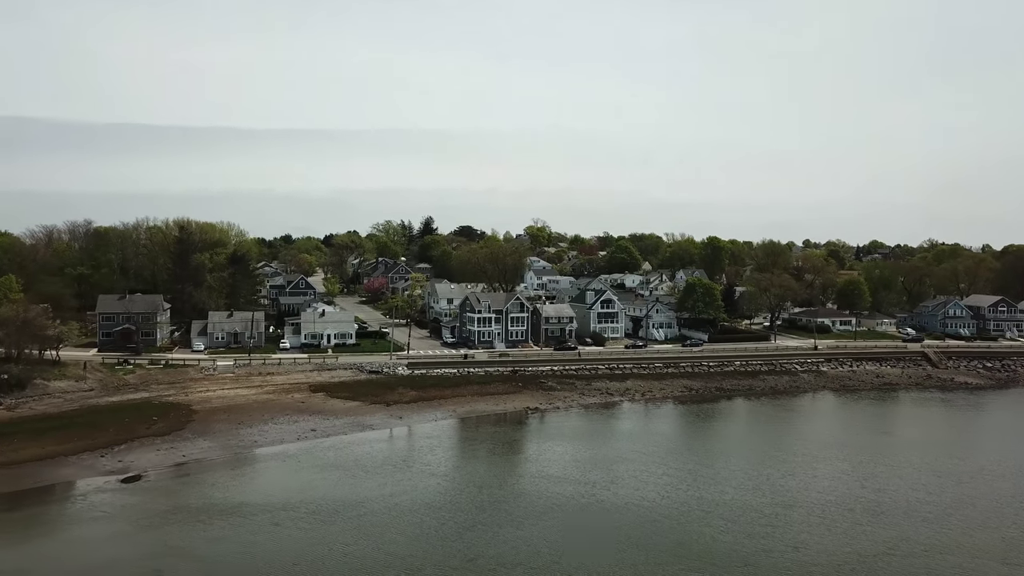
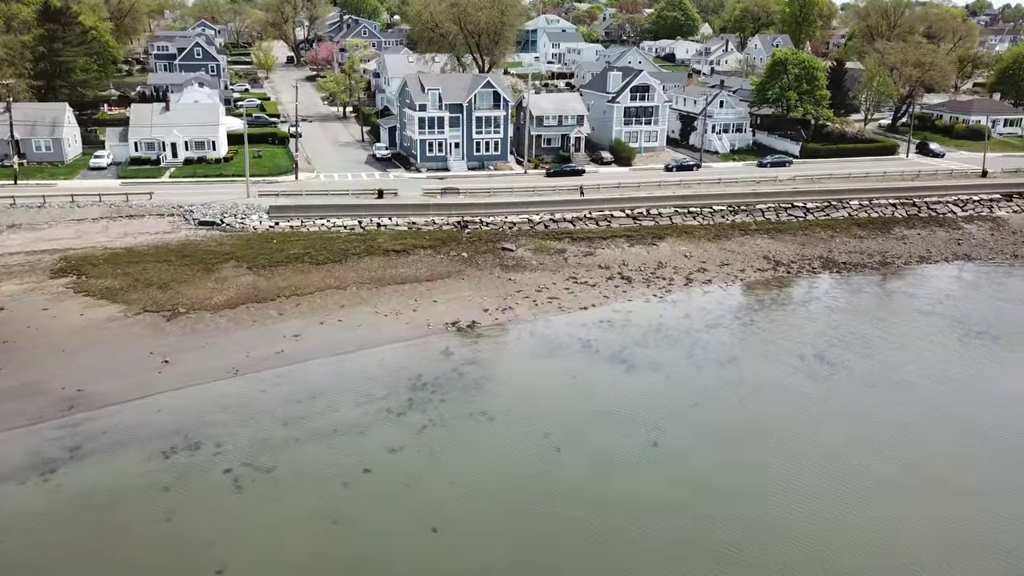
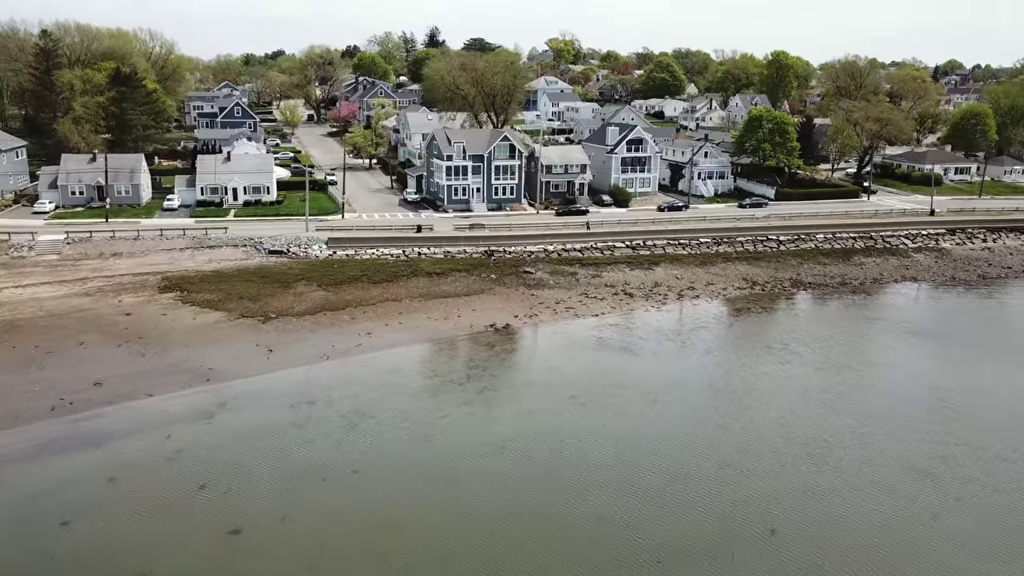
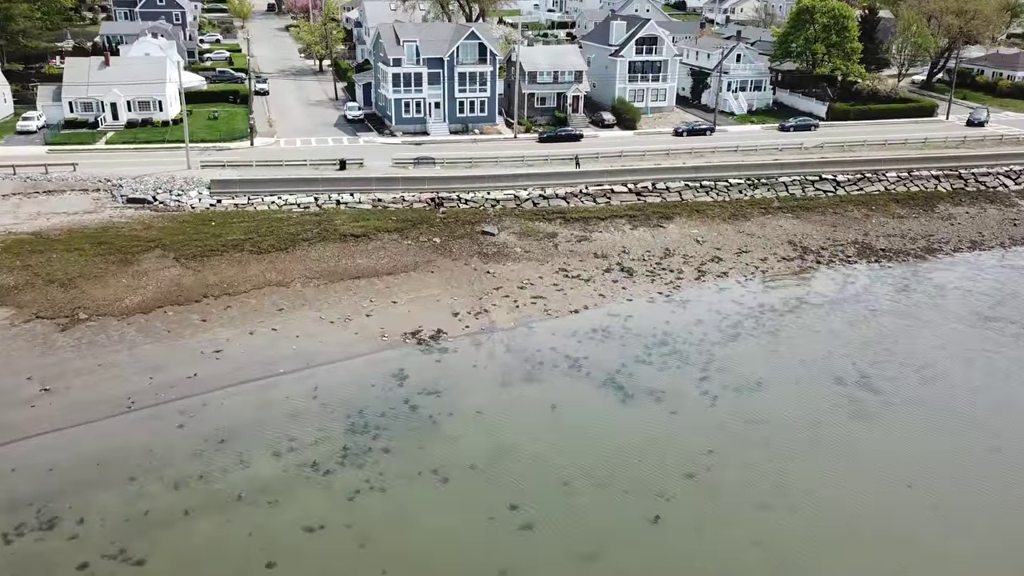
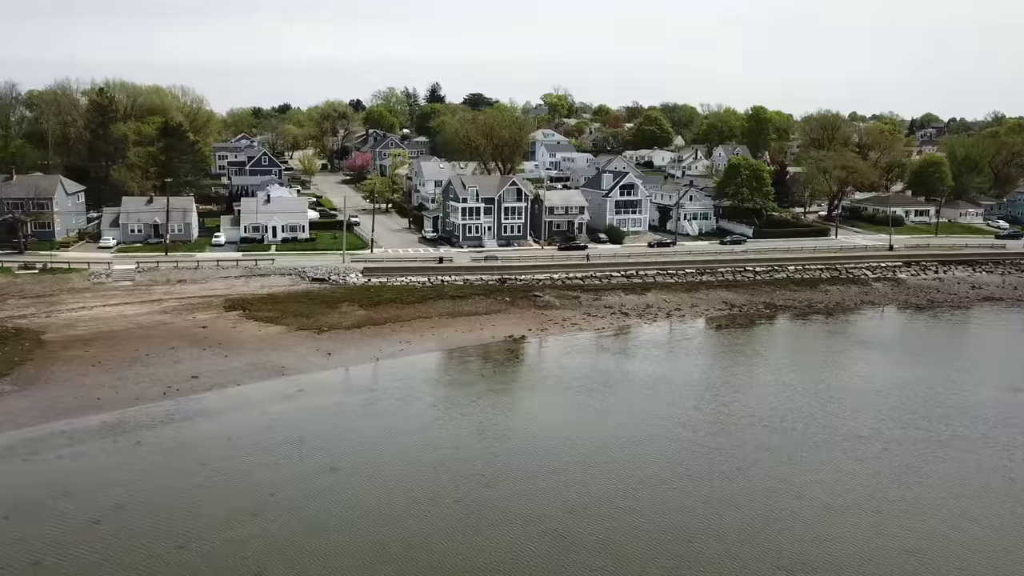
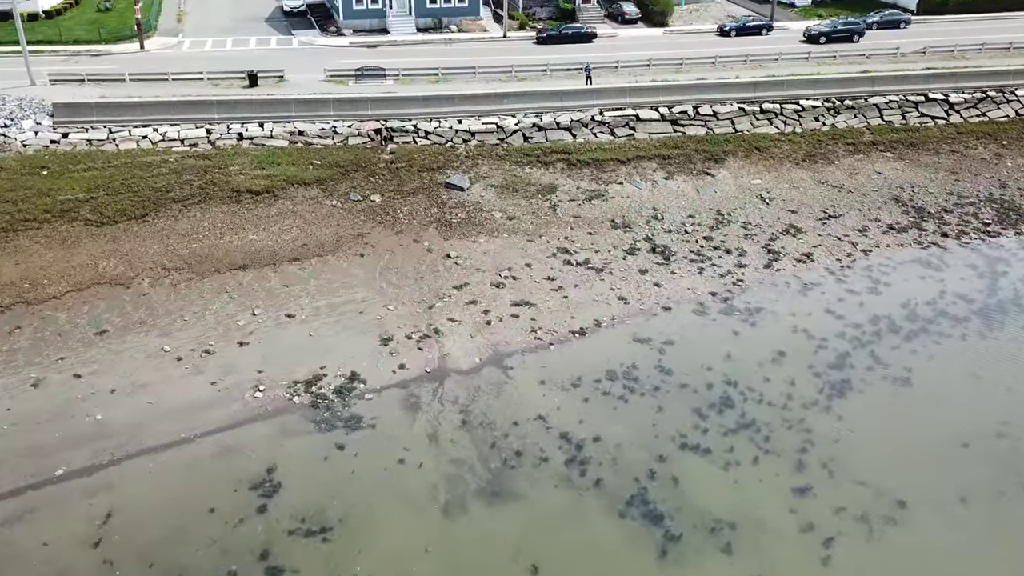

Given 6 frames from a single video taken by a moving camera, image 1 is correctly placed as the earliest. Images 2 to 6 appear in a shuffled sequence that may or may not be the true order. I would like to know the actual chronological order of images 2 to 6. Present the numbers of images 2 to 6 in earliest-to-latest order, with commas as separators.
5, 3, 2, 4, 6
